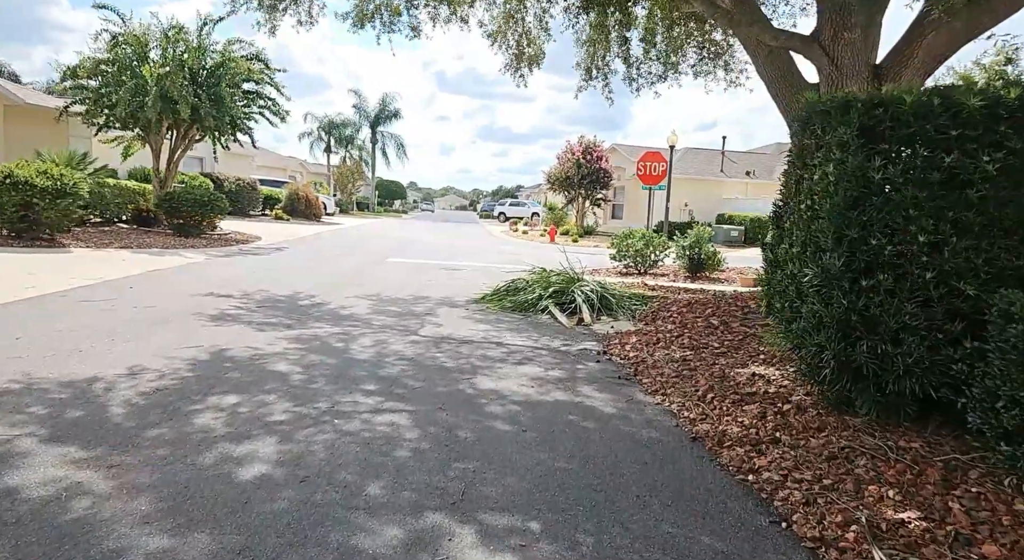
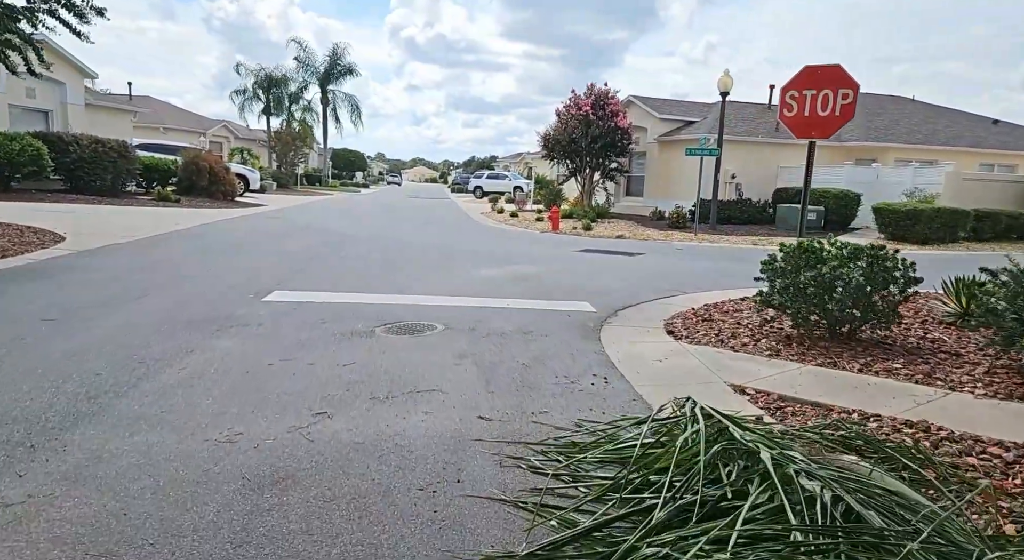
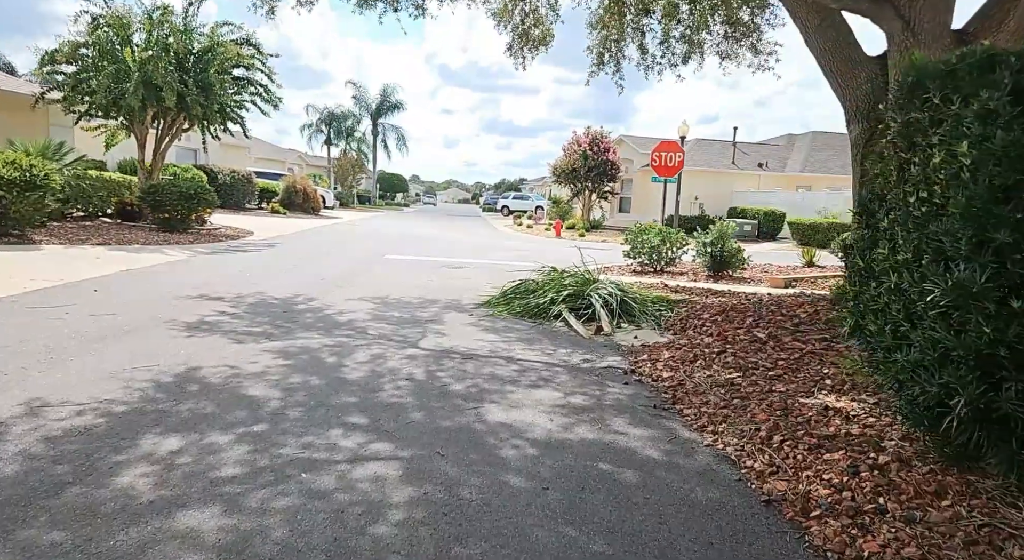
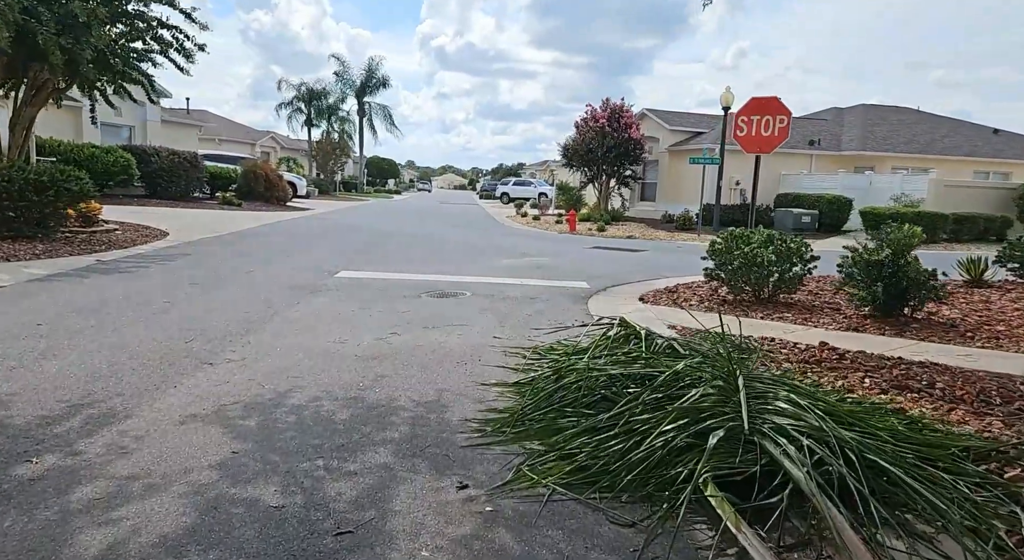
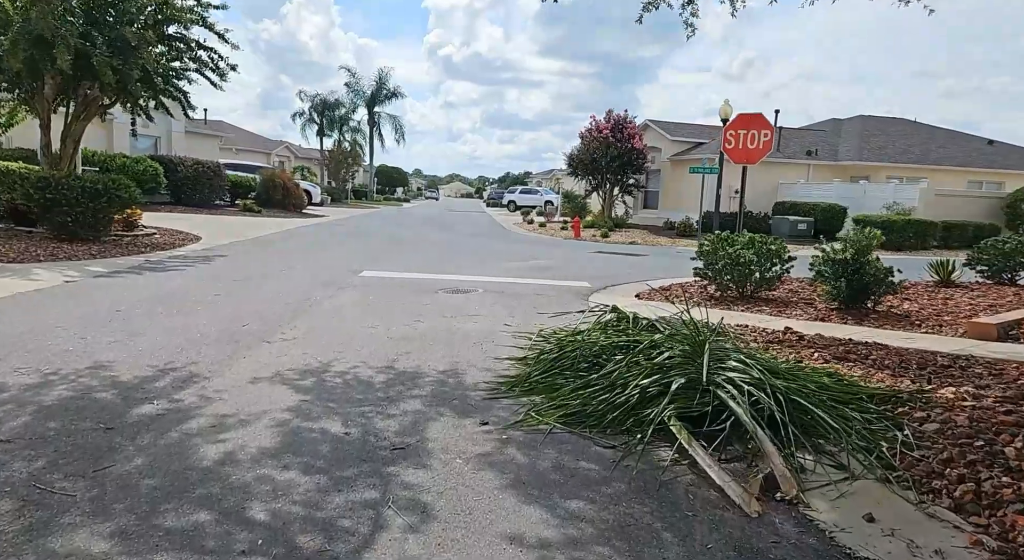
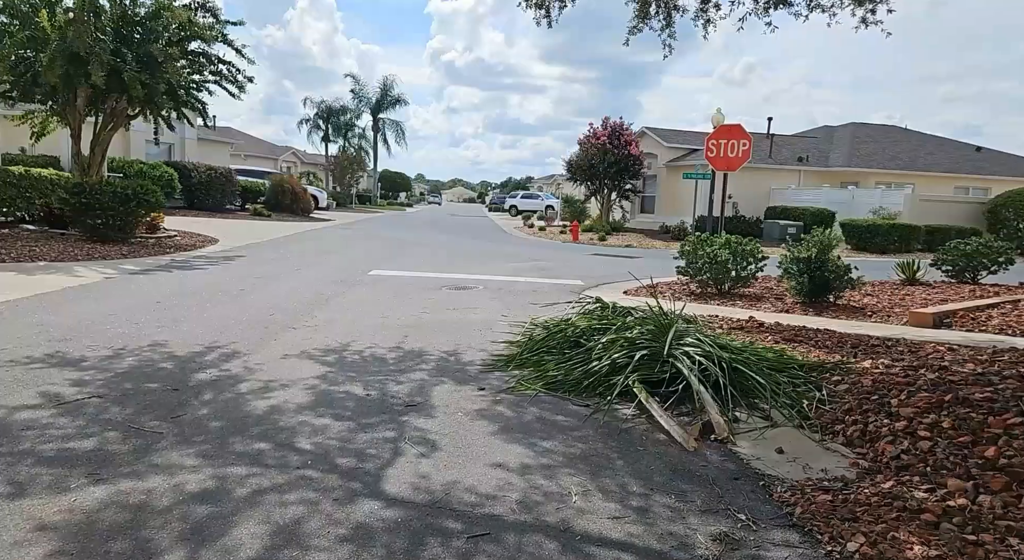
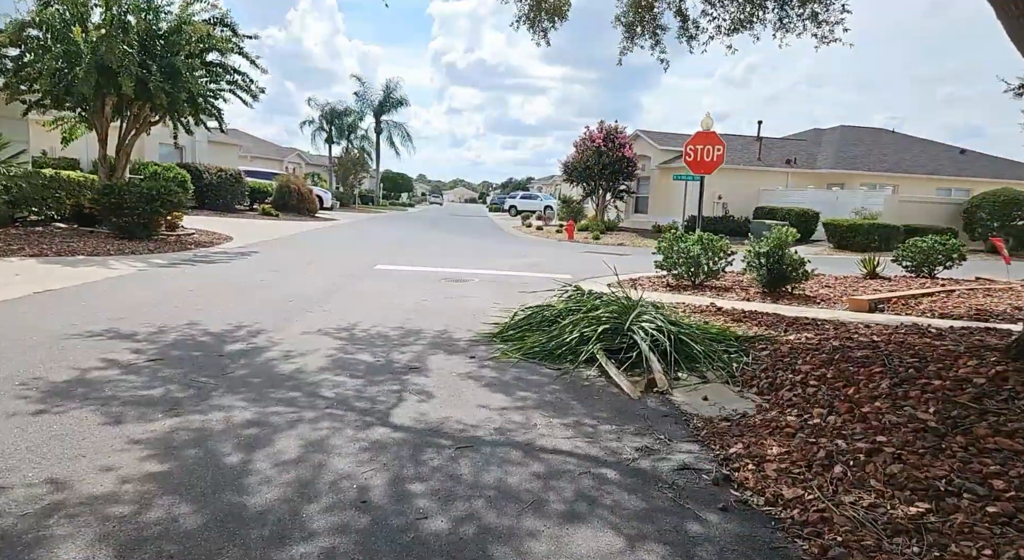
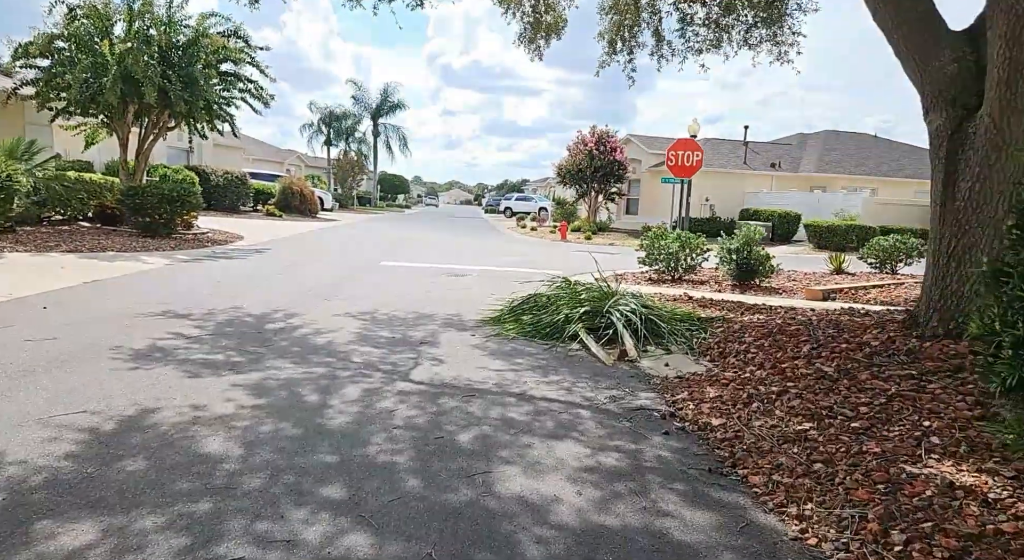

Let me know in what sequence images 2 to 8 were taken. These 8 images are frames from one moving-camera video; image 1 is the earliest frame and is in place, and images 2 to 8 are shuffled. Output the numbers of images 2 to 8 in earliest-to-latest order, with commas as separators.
3, 8, 7, 6, 5, 4, 2
